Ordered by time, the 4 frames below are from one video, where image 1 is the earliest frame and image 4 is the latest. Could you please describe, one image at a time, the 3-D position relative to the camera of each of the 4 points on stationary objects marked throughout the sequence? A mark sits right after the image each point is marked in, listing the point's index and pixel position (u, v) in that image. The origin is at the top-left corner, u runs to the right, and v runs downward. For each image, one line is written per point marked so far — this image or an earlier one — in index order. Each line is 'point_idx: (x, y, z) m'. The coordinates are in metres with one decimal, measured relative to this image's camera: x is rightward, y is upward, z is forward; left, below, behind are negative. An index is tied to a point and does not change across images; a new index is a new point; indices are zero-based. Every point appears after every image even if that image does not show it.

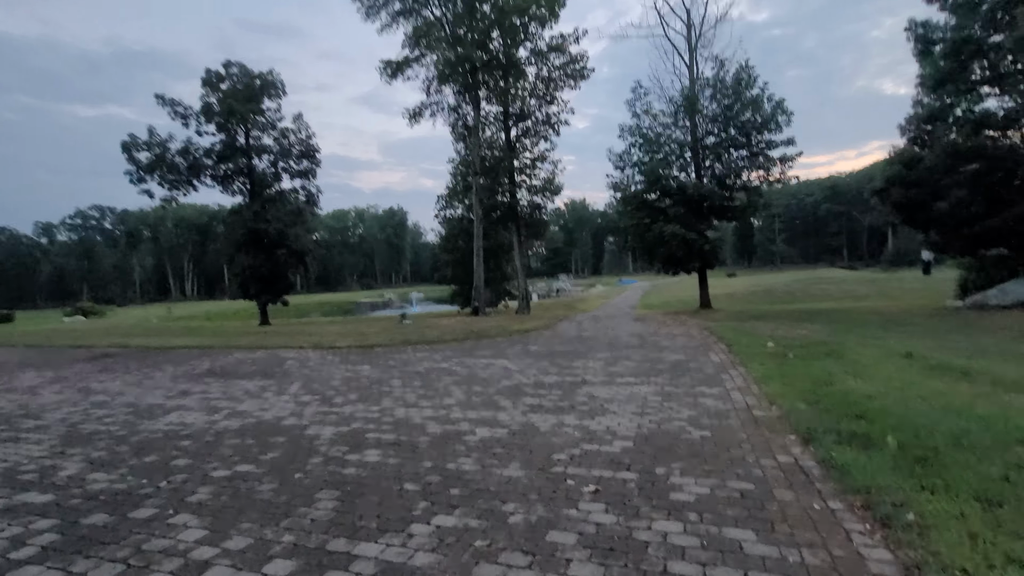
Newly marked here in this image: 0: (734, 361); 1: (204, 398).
0: (+4.2, -1.4, +9.4) m
1: (-5.5, -2.0, +8.8) m
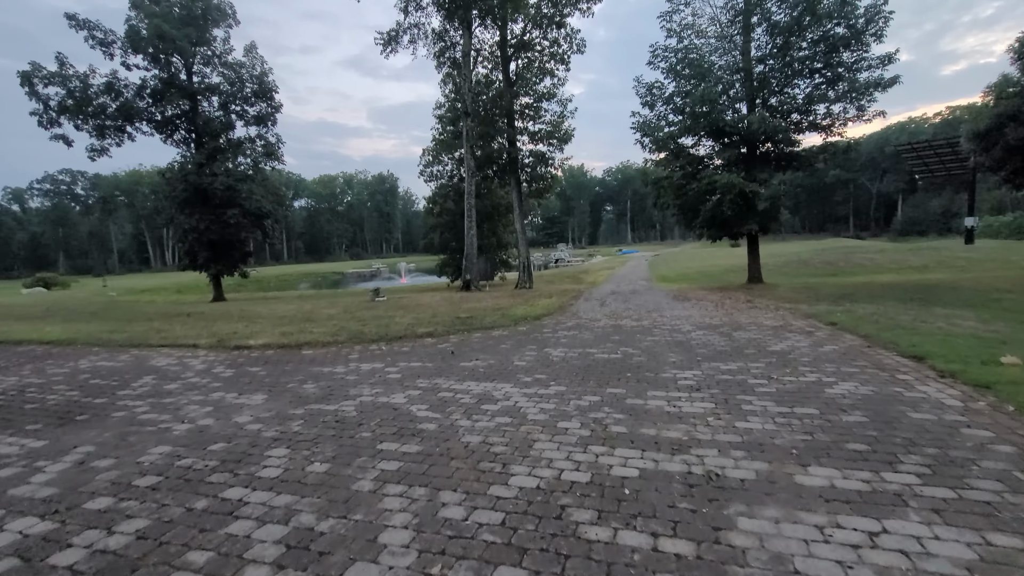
0: (+4.4, -1.1, +4.4) m
1: (-5.3, -1.7, +3.7) m
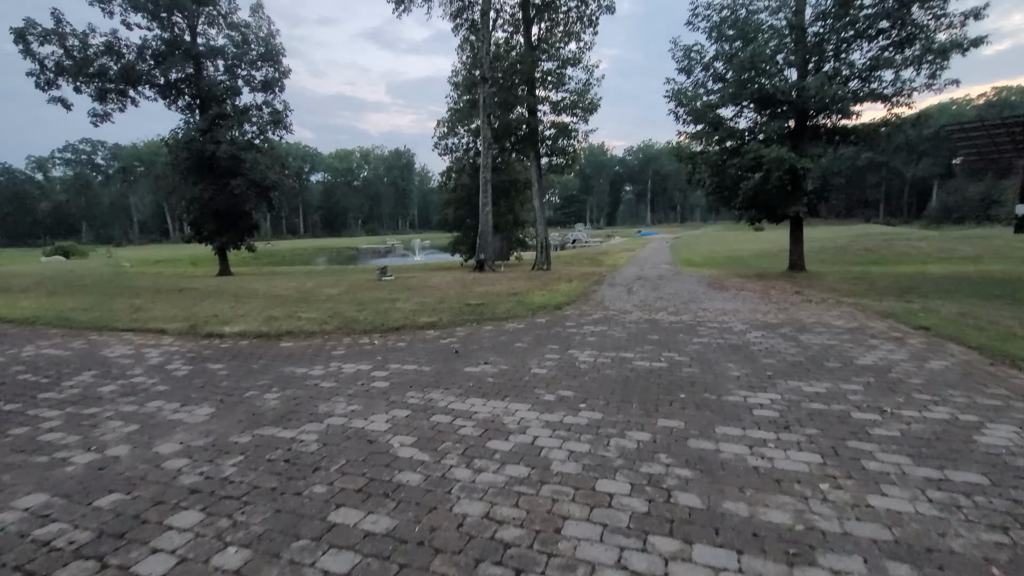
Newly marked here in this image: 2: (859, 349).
0: (+4.5, -1.2, +2.8) m
1: (-5.3, -1.6, +2.5) m
2: (+4.5, -0.8, +6.5) m
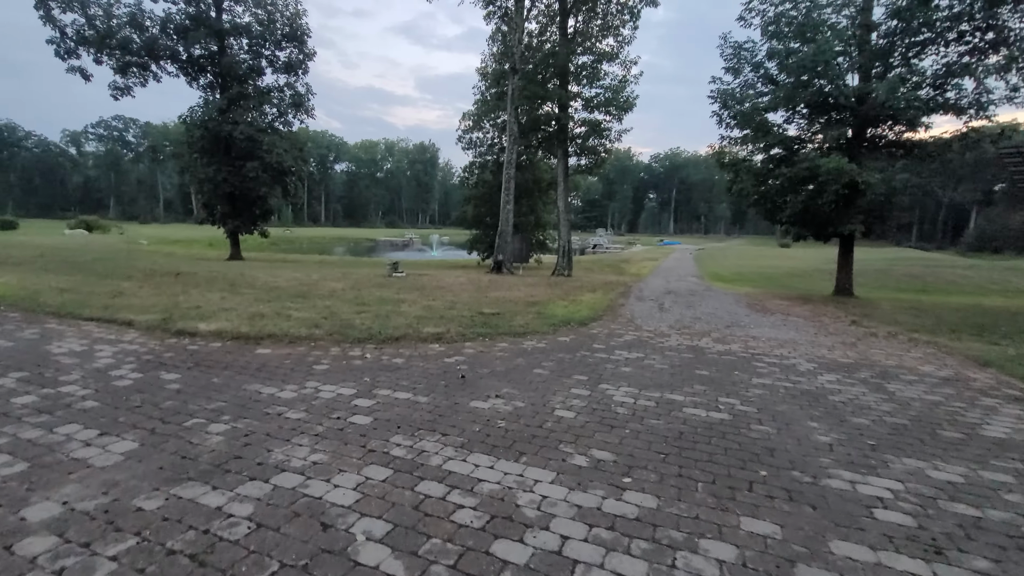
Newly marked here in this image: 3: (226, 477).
0: (+4.6, -1.6, +1.4) m
1: (-5.2, -1.4, +1.4) m
2: (+4.7, -1.2, +5.1) m
3: (-1.9, -1.2, +3.3) m
